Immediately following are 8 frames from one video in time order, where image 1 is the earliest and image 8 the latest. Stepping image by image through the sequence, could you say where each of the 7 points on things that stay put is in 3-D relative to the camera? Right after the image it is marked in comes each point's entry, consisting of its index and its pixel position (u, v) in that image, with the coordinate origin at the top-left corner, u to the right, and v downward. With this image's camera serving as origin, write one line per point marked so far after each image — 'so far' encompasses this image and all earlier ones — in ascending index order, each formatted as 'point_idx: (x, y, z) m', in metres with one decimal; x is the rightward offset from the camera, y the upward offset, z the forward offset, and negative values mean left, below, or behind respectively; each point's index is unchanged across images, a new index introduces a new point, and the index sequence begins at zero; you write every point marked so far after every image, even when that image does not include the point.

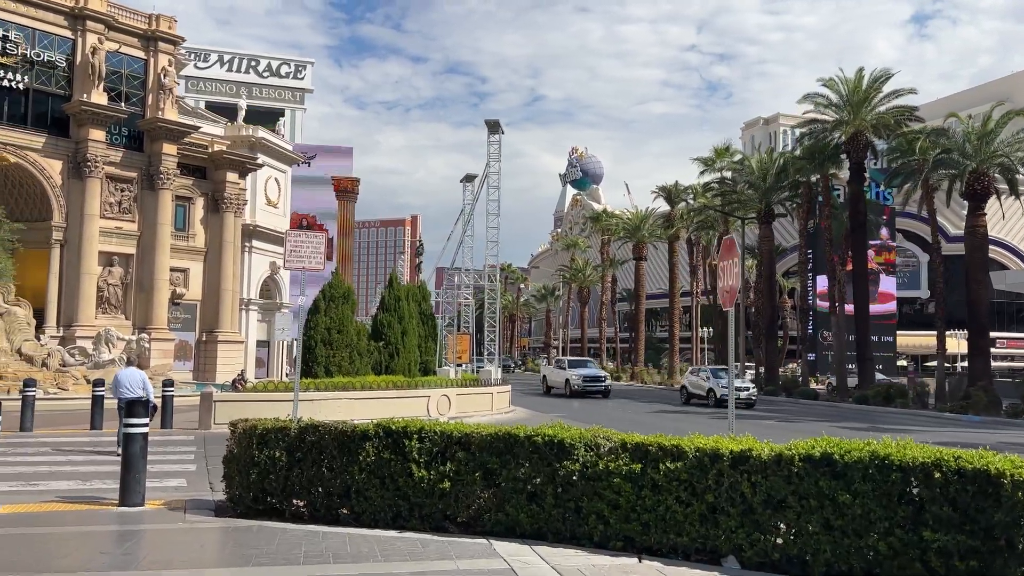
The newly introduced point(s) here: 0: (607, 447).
0: (+0.8, -1.3, +7.2) m
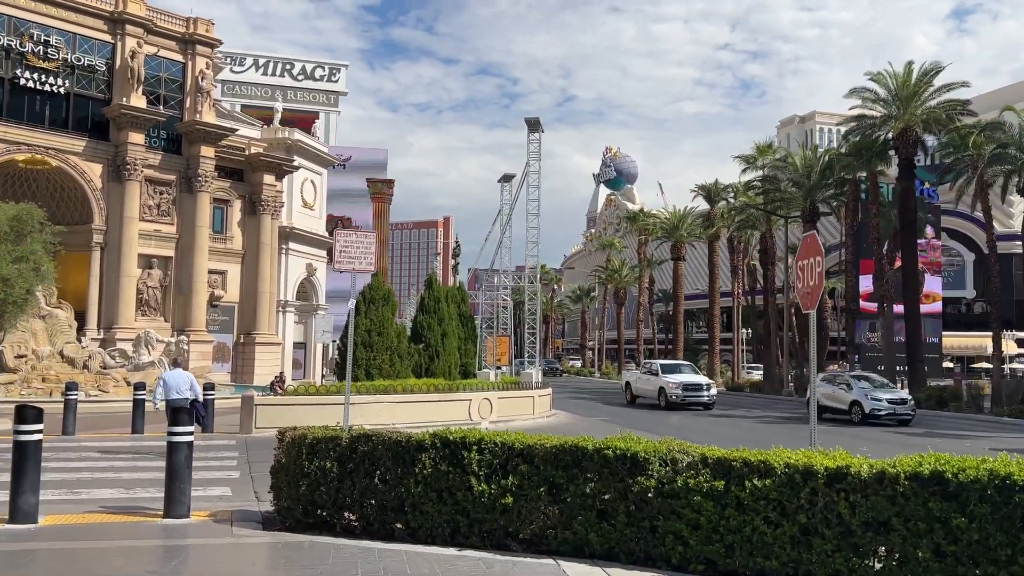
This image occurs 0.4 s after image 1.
0: (+1.3, -1.3, +6.7) m
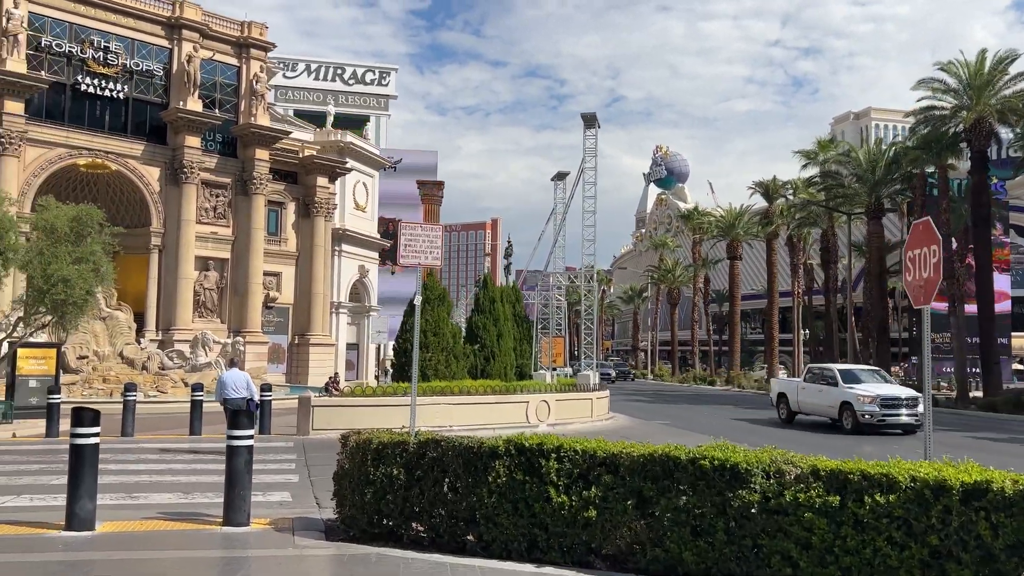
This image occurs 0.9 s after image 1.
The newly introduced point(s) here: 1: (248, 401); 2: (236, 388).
0: (+2.0, -1.3, +6.0) m
1: (-5.4, -2.3, +17.7) m
2: (-5.6, -2.0, +17.4) m
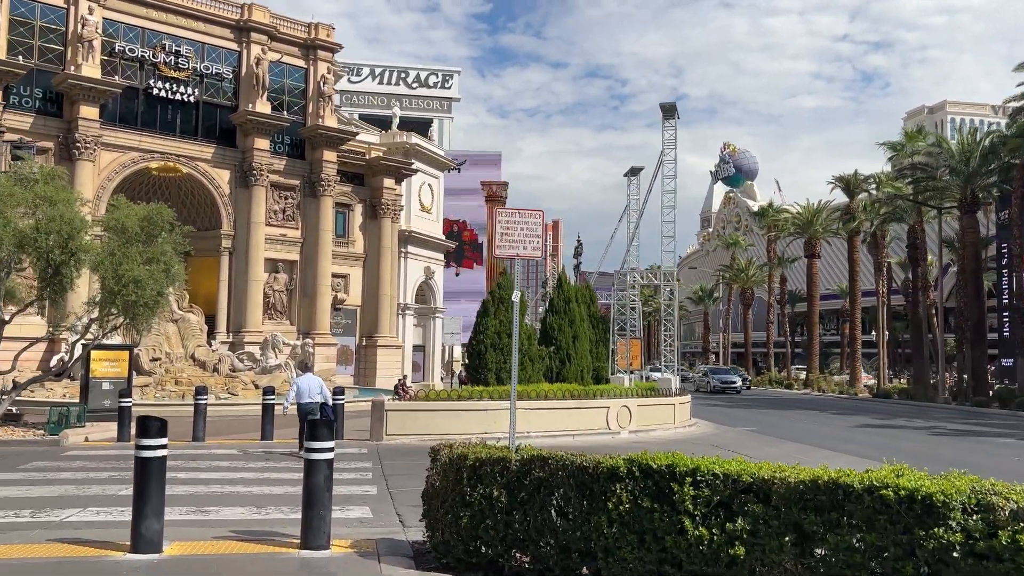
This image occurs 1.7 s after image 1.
0: (+2.7, -1.2, +4.8) m
1: (-3.8, -2.3, +17.0) m
2: (-4.0, -2.0, +16.7) m
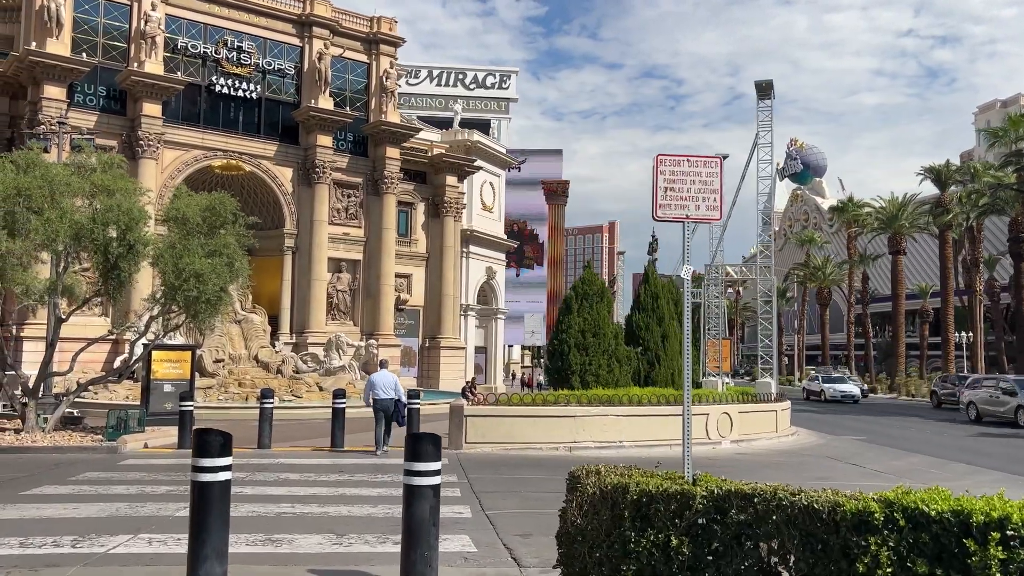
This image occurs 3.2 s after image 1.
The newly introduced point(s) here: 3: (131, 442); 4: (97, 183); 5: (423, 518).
0: (+3.7, -1.0, +2.7) m
1: (-2.0, -2.2, +15.3) m
2: (-2.3, -1.9, +15.1) m
3: (-7.6, -3.1, +17.3) m
4: (-8.7, +2.2, +18.1) m
5: (-0.6, -1.6, +6.0) m
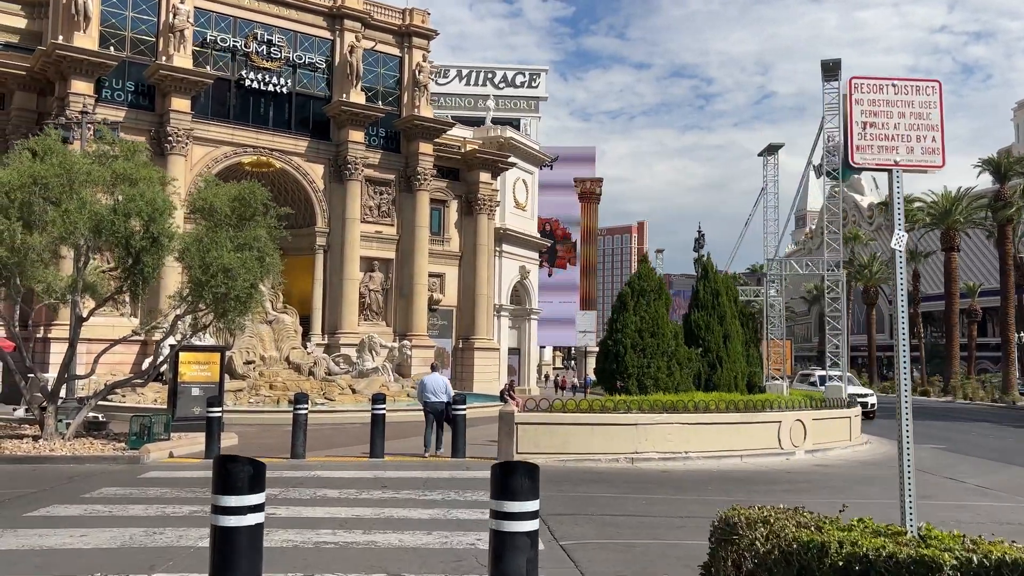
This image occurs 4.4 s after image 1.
0: (+4.2, -0.9, +1.1) m
1: (-1.1, -2.1, +13.8) m
2: (-1.3, -1.8, +13.6) m
3: (-6.6, -3.0, +16.0) m
4: (-7.7, +2.3, +16.8) m
5: (0.0, -1.5, +4.5) m
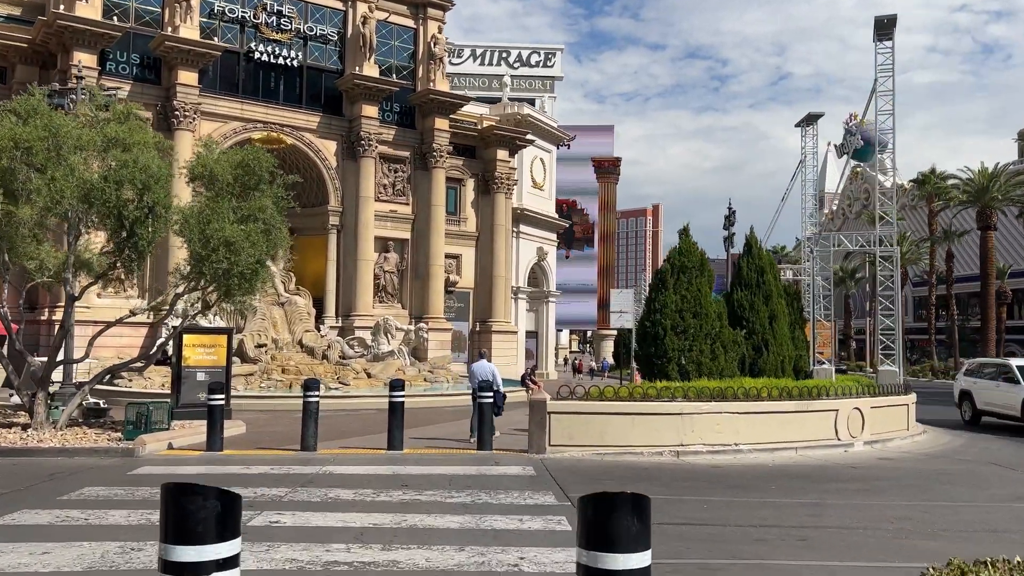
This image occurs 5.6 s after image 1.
0: (+4.5, -0.8, -0.5) m
1: (-0.6, -1.7, +12.3) m
2: (-0.8, -1.4, +12.1) m
3: (-6.1, -2.6, +14.5) m
4: (-7.2, +2.7, +15.3) m
5: (+0.4, -1.3, +2.9) m
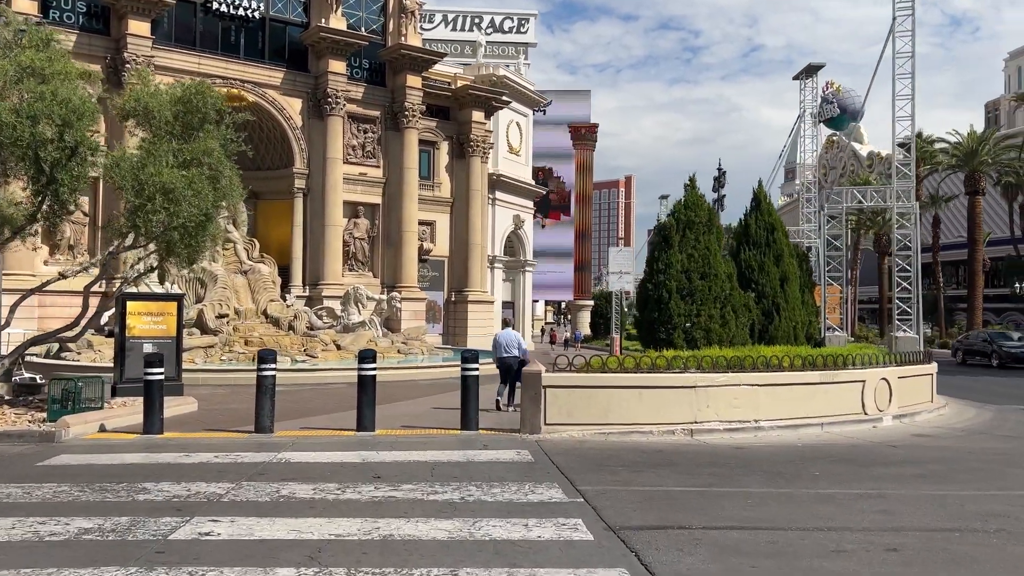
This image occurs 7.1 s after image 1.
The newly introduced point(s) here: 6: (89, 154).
0: (+4.8, -0.6, -2.4) m
1: (-0.7, -1.1, +10.3) m
2: (-0.9, -0.9, +10.1) m
3: (-6.2, -2.0, +12.4) m
4: (-7.4, +3.4, +13.0) m
5: (+0.6, -1.0, +0.9) m
6: (-6.4, +2.0, +13.2) m
